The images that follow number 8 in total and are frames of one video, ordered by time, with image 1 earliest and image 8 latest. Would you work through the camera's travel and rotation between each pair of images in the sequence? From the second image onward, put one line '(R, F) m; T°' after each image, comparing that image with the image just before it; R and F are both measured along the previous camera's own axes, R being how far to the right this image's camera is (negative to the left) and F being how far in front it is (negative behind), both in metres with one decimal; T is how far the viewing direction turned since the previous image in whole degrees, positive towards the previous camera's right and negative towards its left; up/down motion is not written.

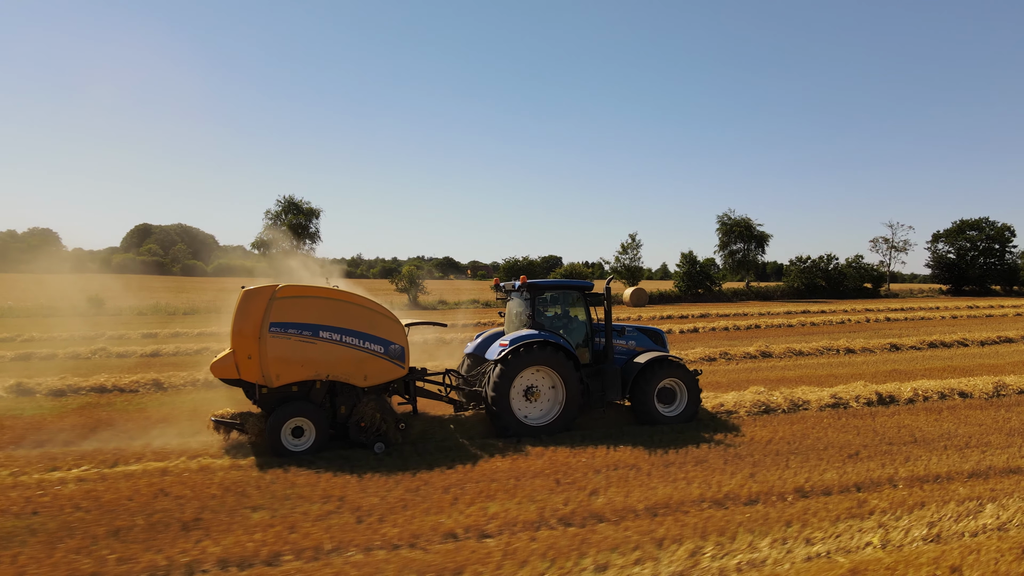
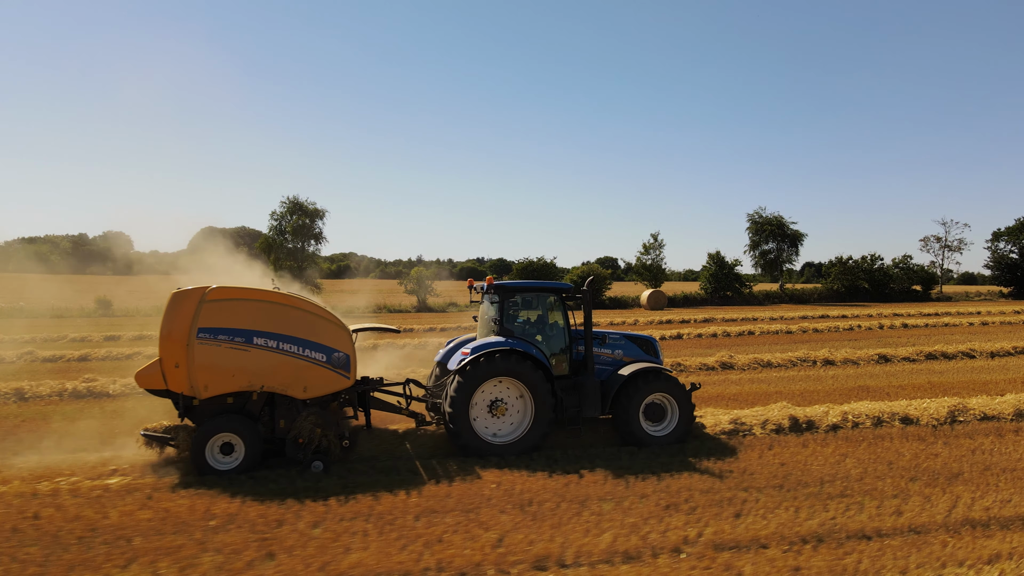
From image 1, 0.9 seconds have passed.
(+1.1, +0.5) m; -3°
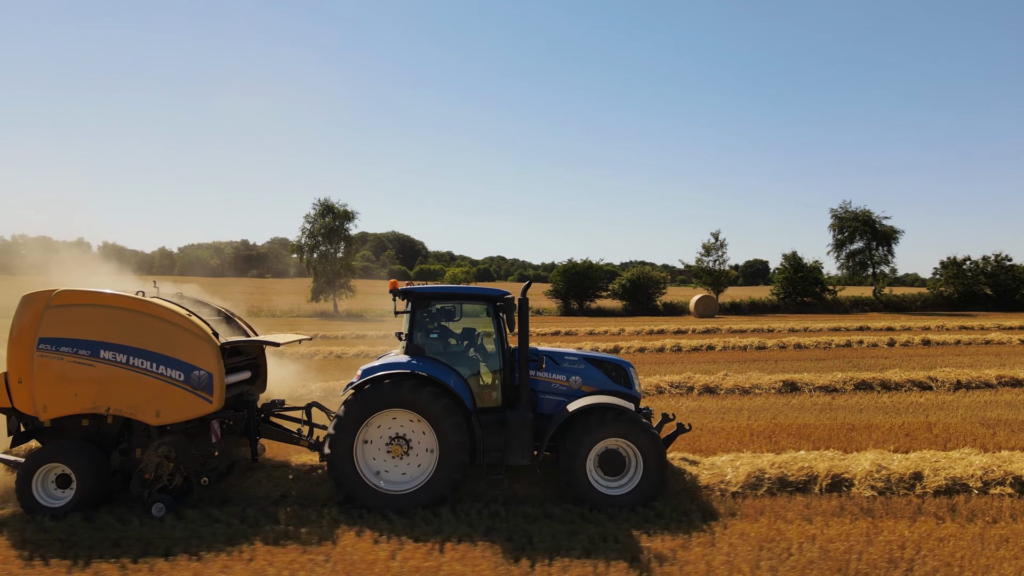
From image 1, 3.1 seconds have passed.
(+1.8, +1.6) m; -8°
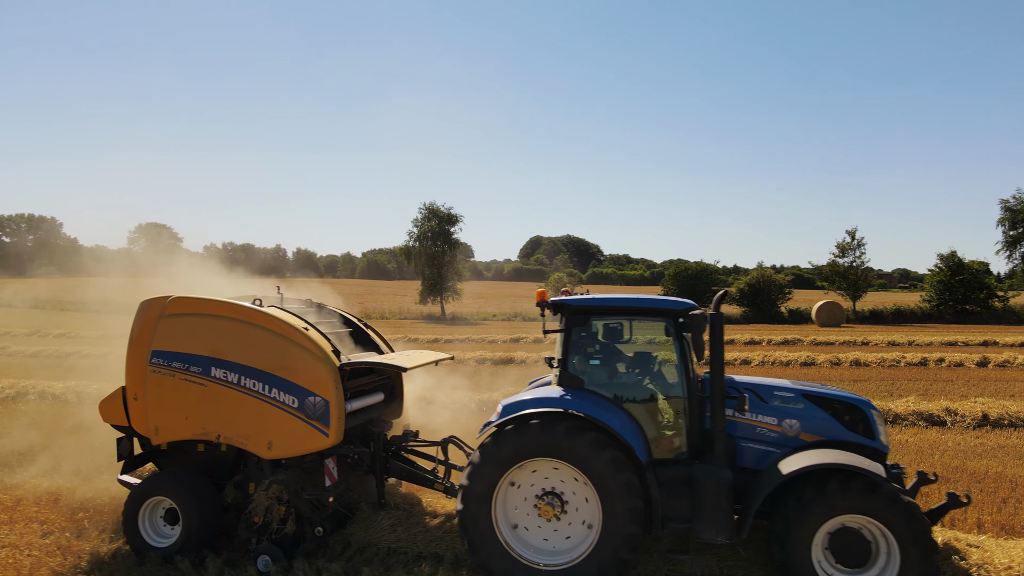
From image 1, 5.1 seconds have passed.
(-0.8, +1.3) m; -11°
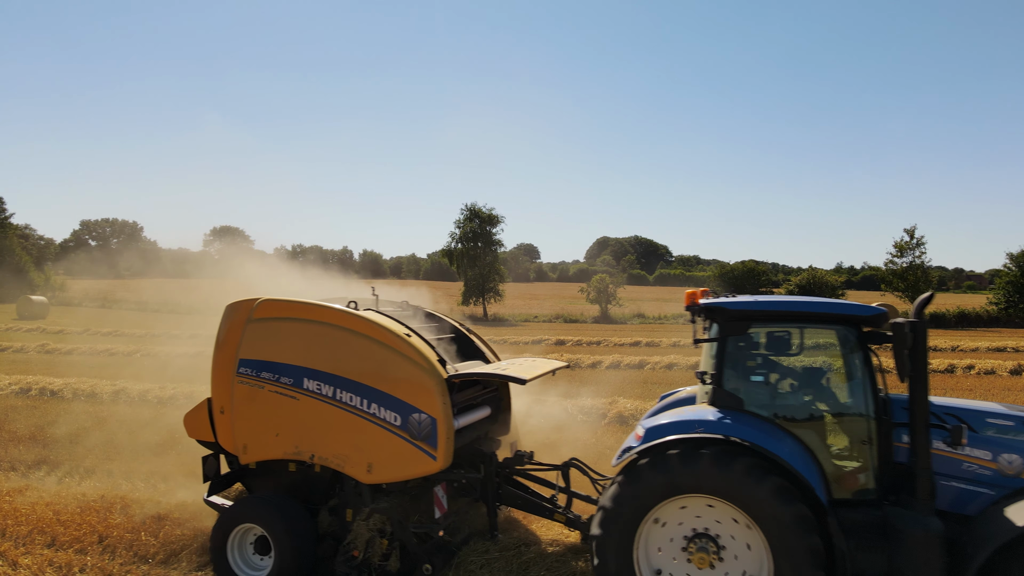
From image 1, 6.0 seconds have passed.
(-0.8, +0.6) m; -4°
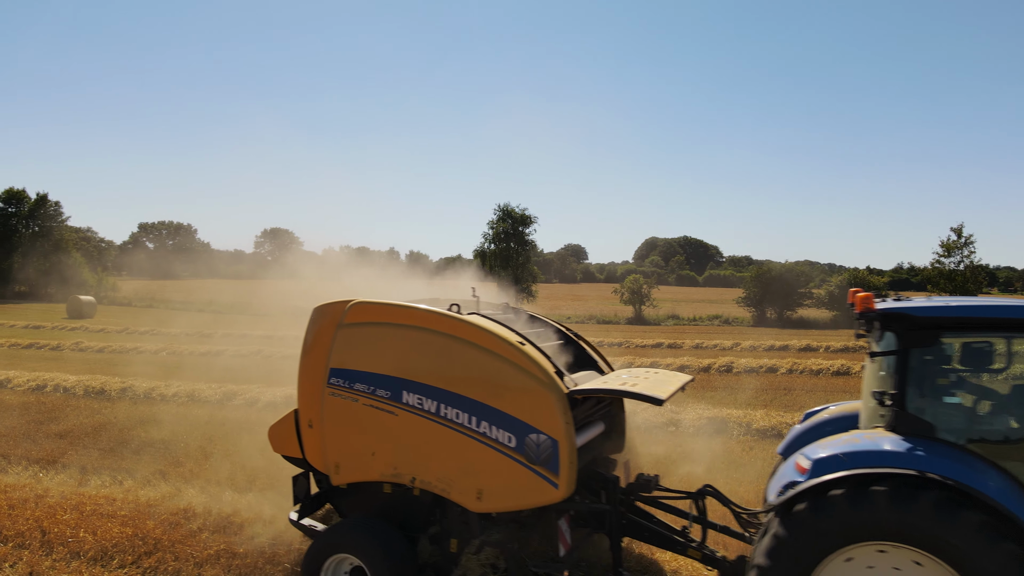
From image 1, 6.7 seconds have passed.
(-0.7, +0.5) m; -3°
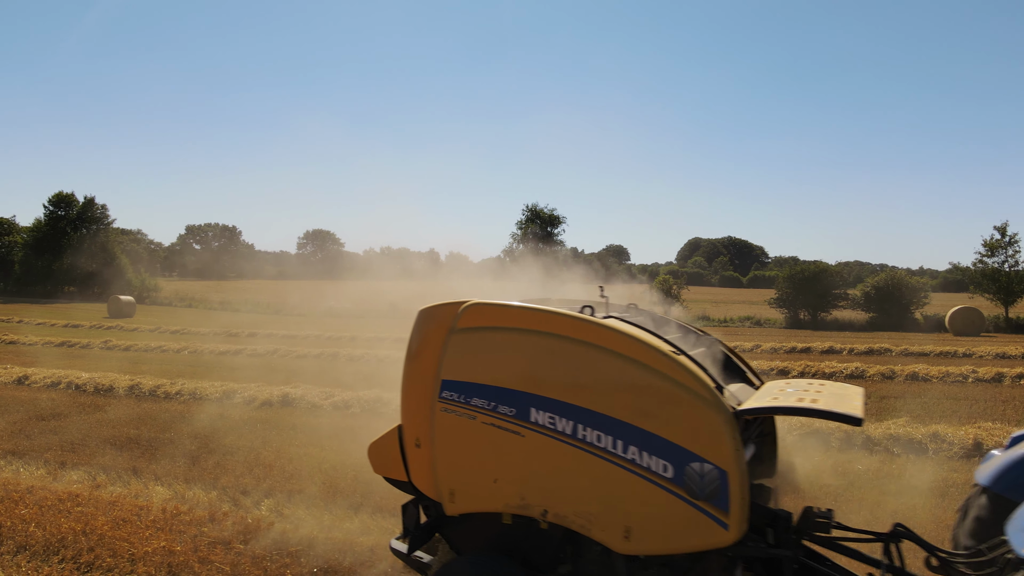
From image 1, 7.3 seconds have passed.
(-0.8, +0.5) m; -2°
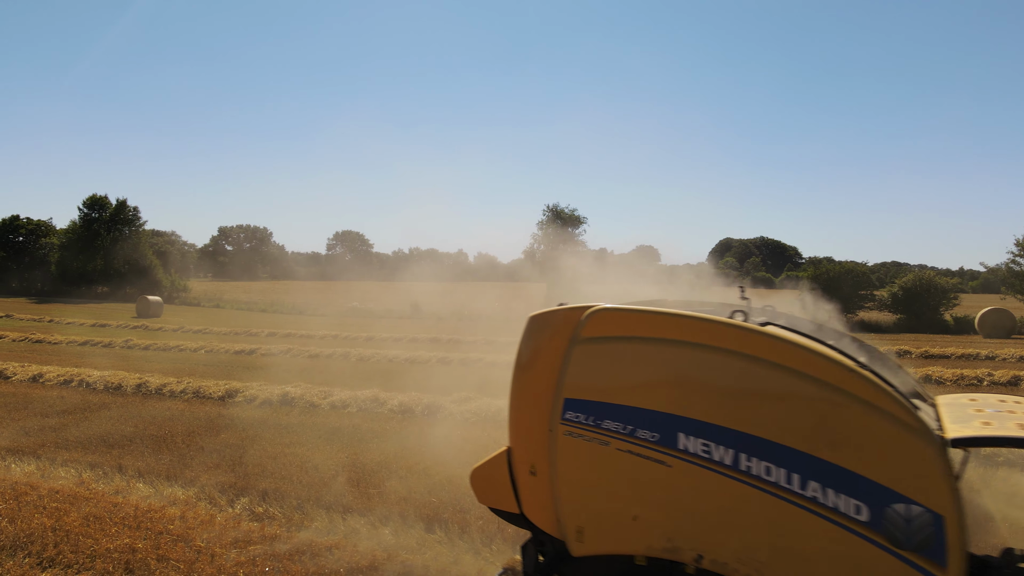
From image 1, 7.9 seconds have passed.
(-0.7, +0.5) m; -1°
